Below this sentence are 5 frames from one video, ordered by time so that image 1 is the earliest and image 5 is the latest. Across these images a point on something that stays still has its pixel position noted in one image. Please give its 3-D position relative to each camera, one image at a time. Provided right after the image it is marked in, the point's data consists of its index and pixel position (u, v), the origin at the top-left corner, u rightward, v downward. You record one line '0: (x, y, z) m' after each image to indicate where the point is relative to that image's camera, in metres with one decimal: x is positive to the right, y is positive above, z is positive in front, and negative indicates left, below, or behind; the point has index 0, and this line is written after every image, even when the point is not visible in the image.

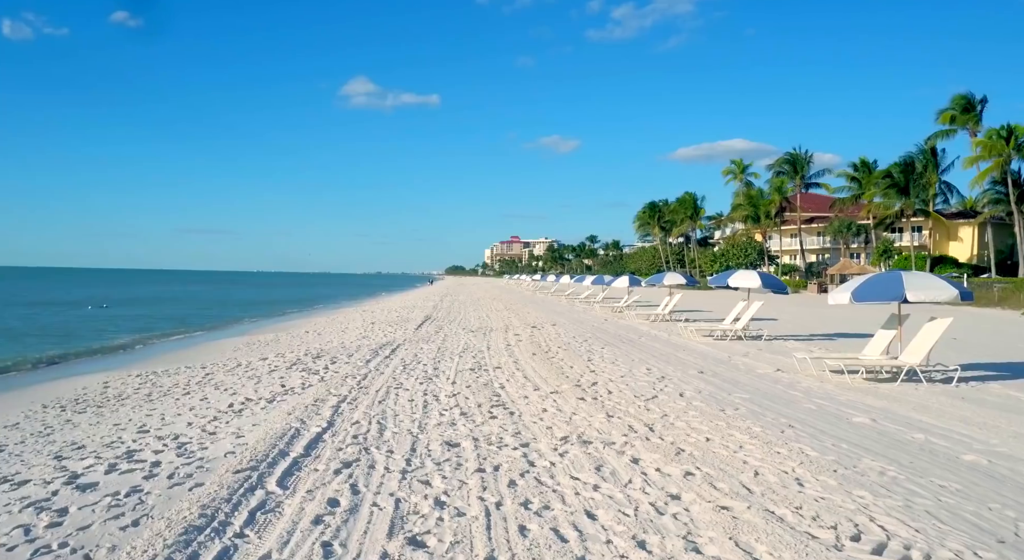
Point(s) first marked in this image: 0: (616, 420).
0: (+1.0, -1.4, +6.8) m
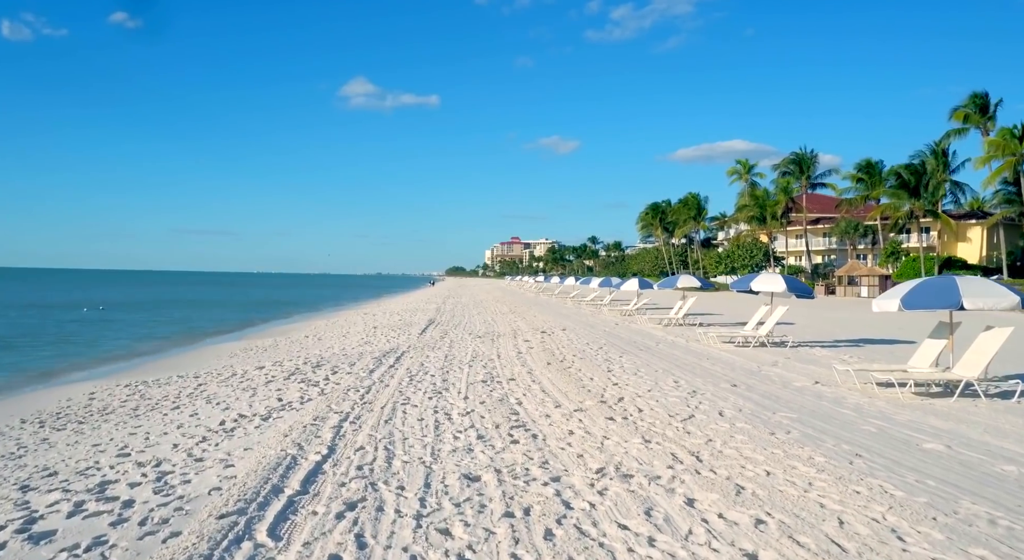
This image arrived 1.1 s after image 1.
0: (+1.3, -1.5, +6.0) m
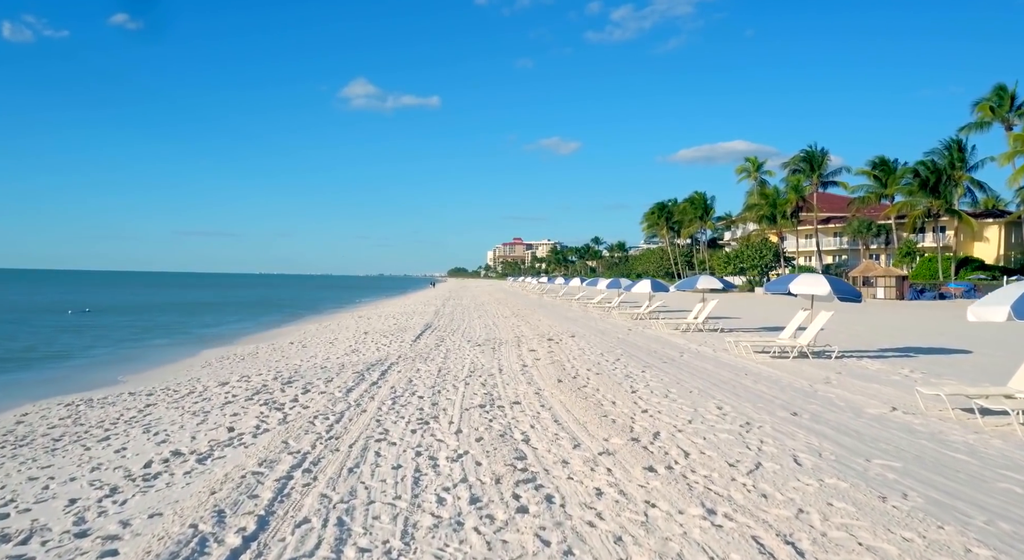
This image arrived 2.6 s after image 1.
0: (+1.3, -1.5, +4.2) m
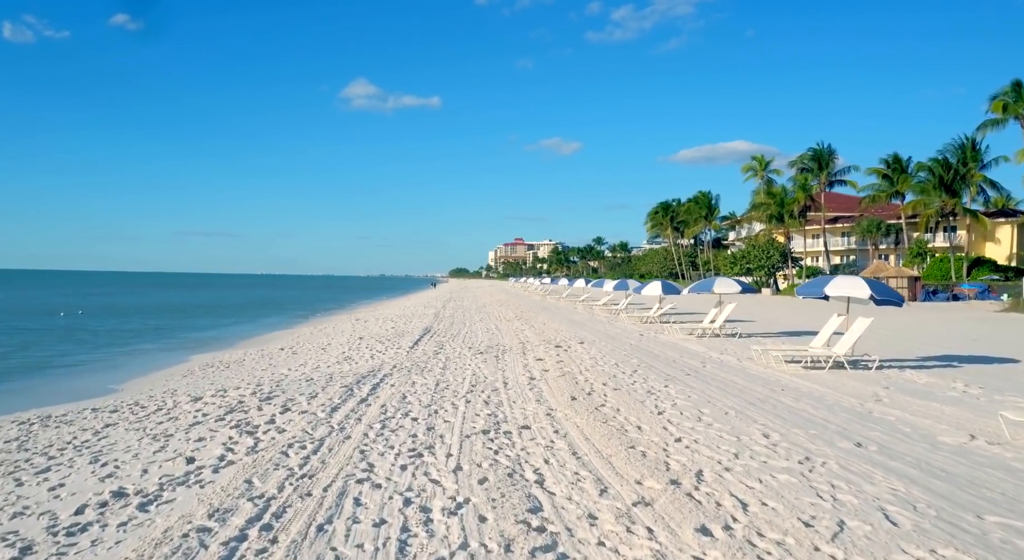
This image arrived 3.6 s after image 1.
0: (+1.4, -1.5, +3.0) m
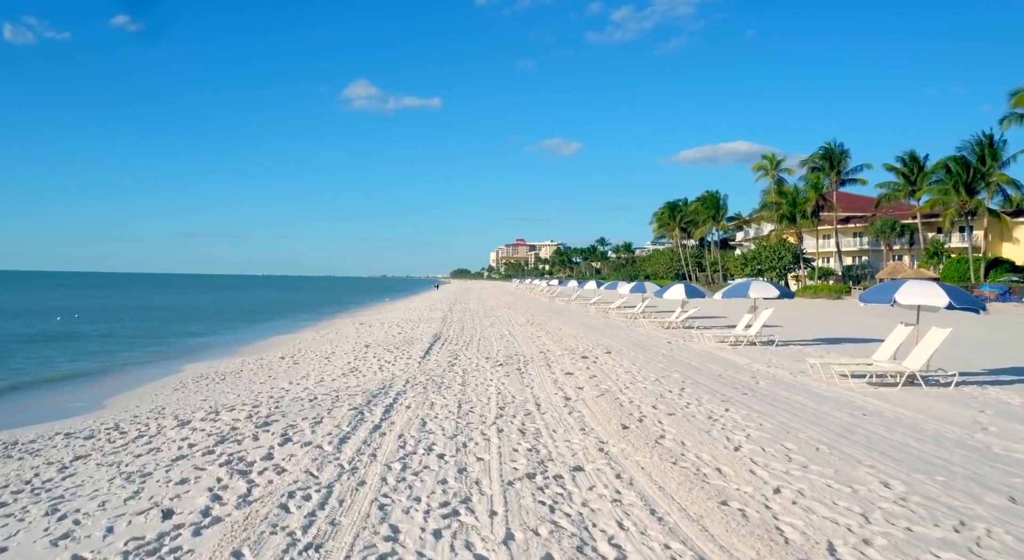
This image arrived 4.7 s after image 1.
0: (+1.8, -1.6, +1.6) m
